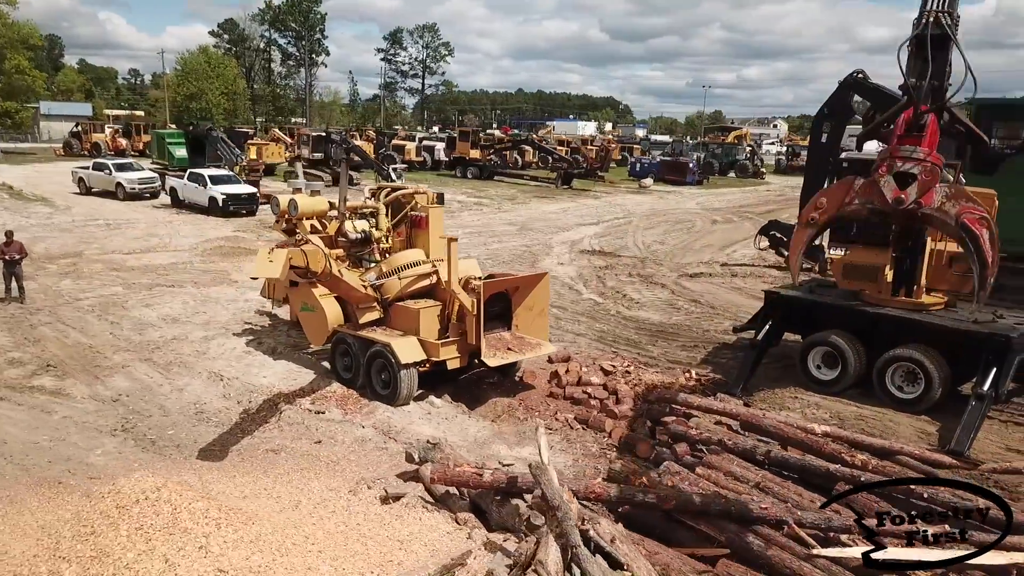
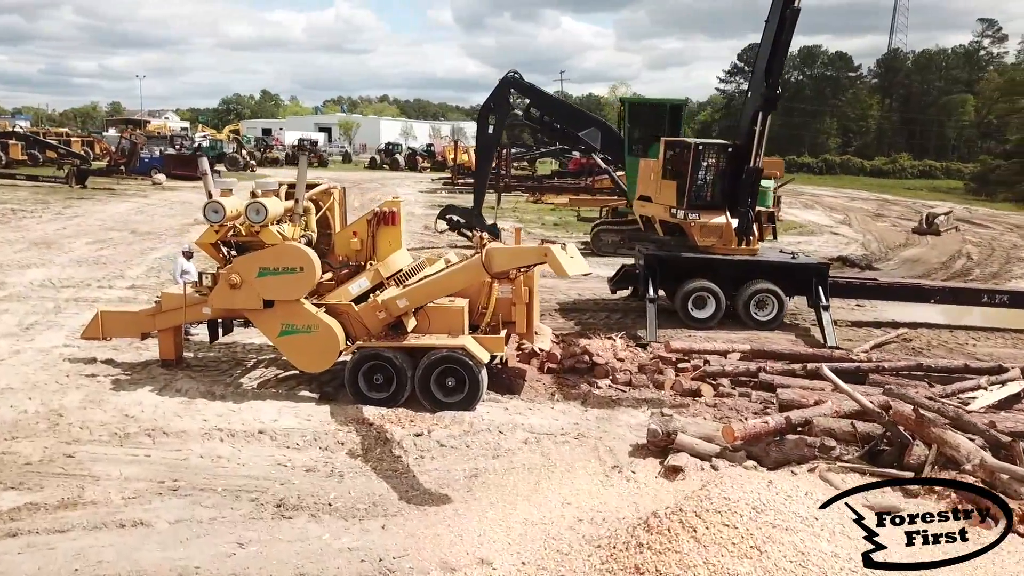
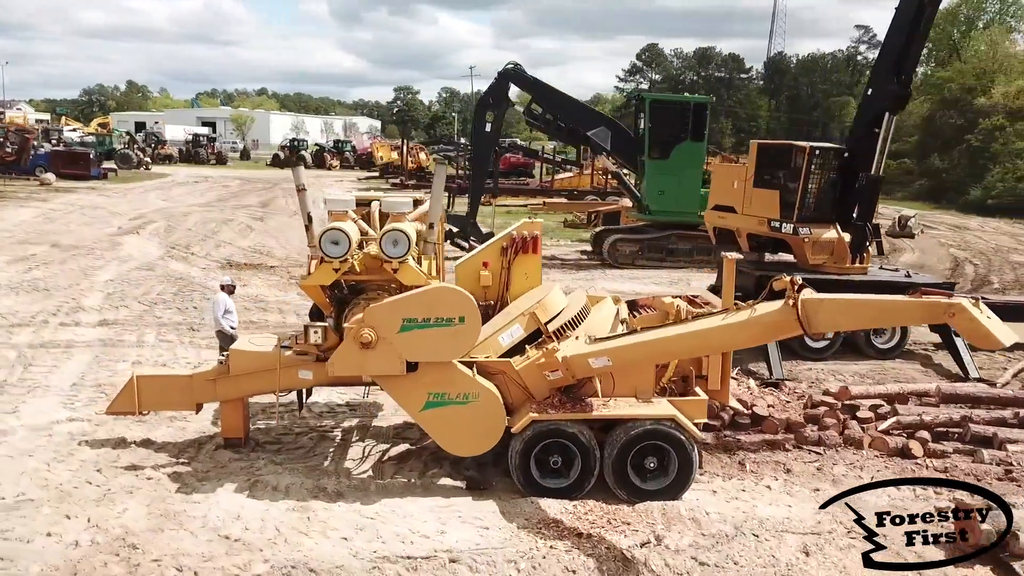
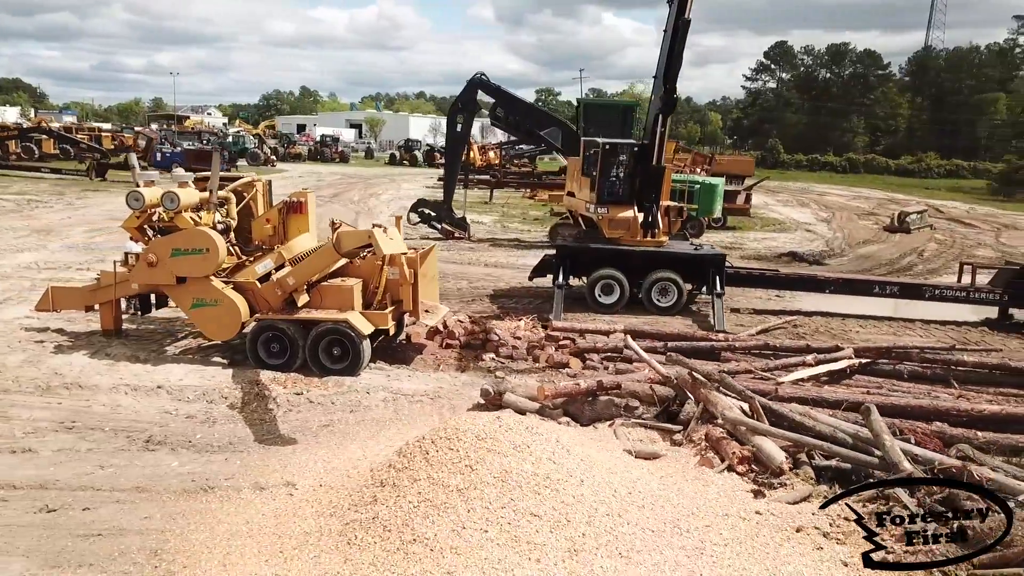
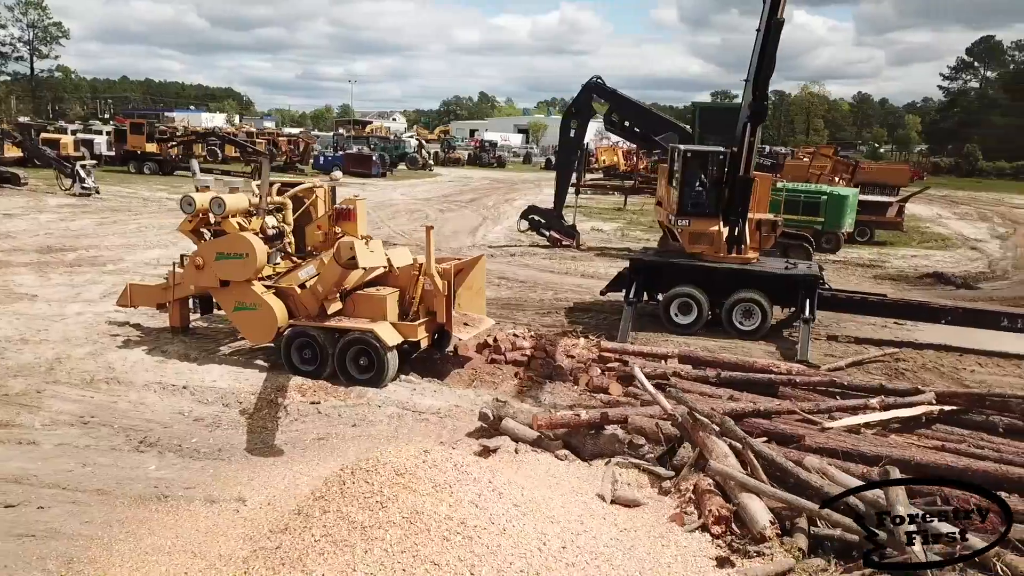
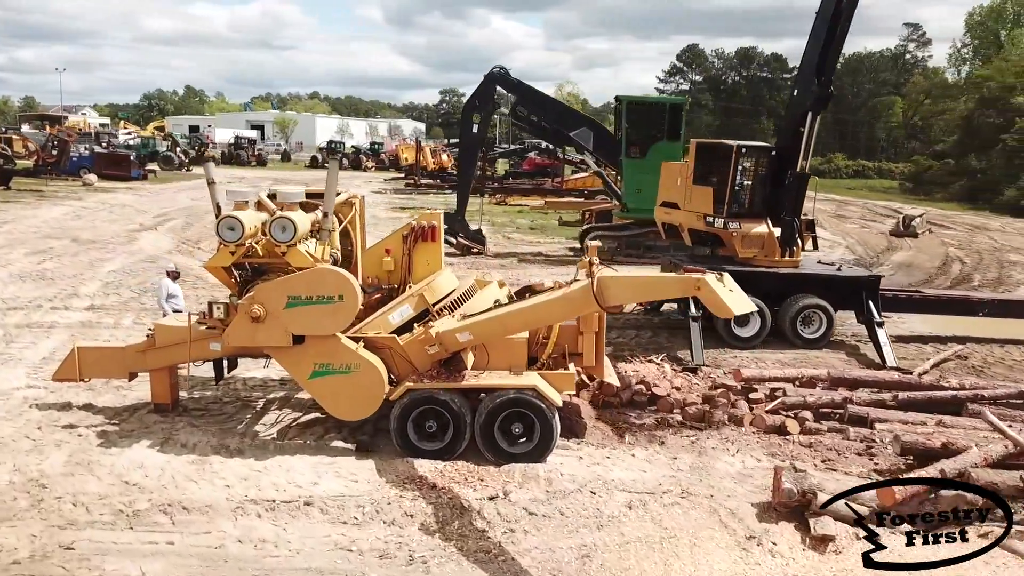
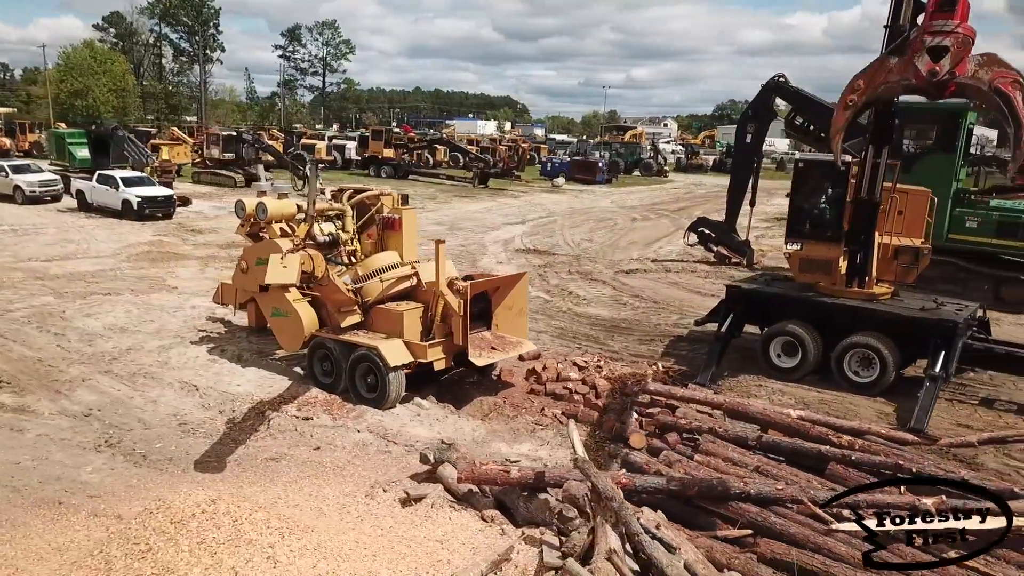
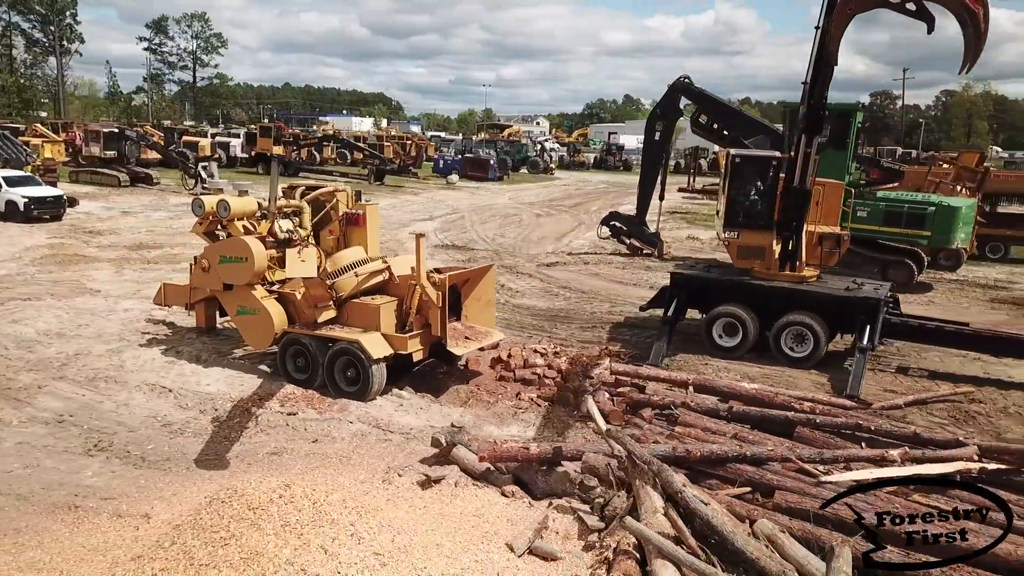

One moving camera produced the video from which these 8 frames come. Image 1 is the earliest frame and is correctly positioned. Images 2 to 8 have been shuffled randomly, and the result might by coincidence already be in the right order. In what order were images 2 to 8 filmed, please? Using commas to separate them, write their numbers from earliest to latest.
7, 8, 5, 4, 2, 6, 3
